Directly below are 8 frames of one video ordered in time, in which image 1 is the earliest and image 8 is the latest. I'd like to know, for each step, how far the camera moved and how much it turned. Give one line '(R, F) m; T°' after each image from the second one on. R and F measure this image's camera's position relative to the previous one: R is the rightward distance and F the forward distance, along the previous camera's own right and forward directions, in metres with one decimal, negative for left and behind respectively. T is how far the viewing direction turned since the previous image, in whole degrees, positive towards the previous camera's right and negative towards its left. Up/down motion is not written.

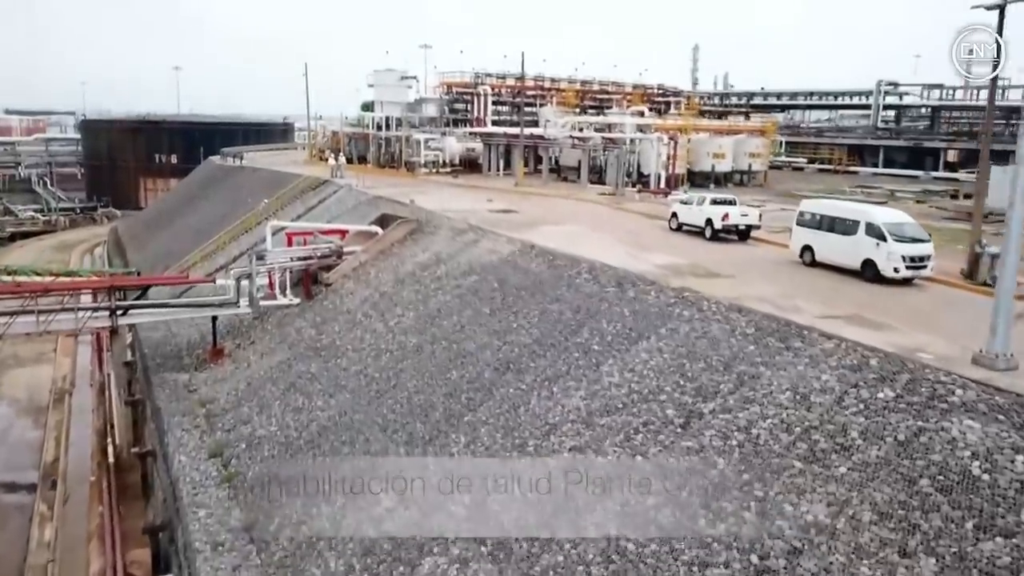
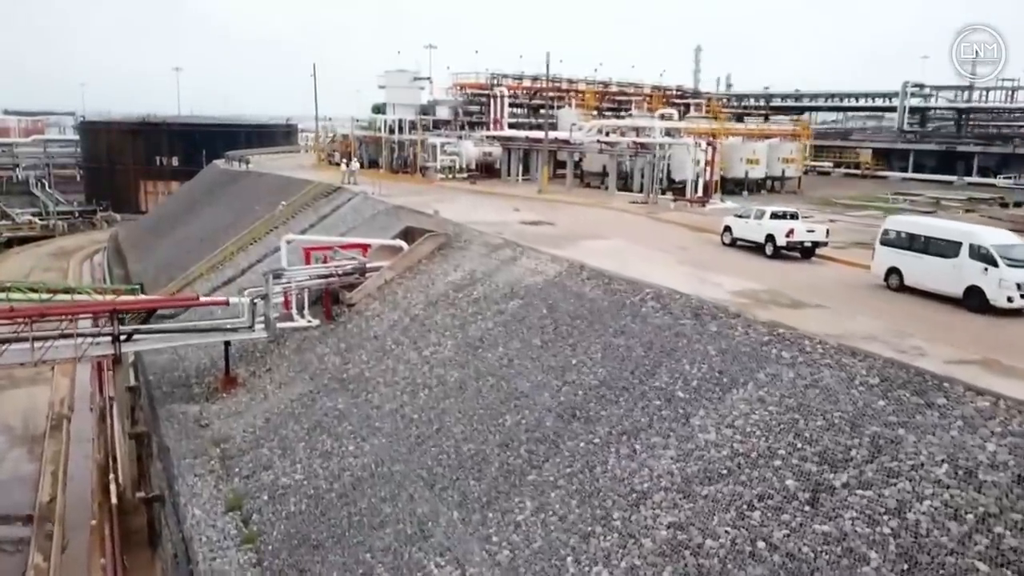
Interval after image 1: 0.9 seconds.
(-0.7, +1.7) m; 0°
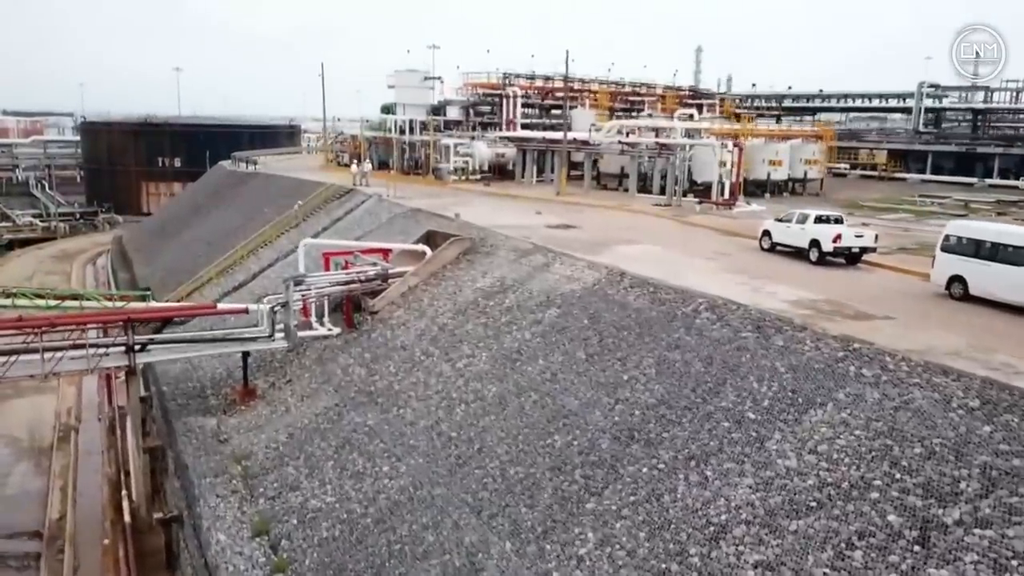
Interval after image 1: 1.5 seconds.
(-0.5, +0.8) m; 0°
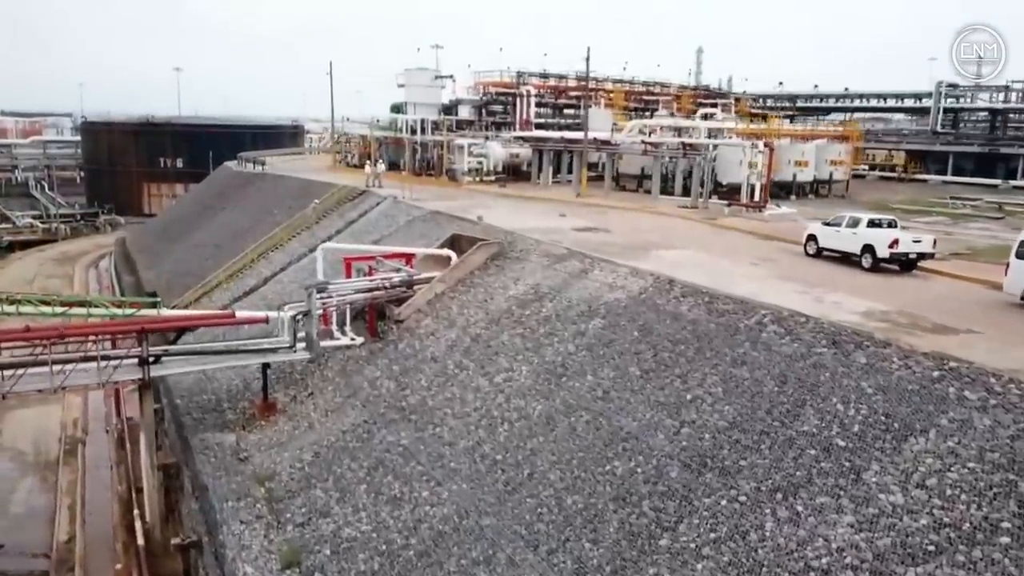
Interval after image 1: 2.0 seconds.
(-0.5, +0.9) m; 0°
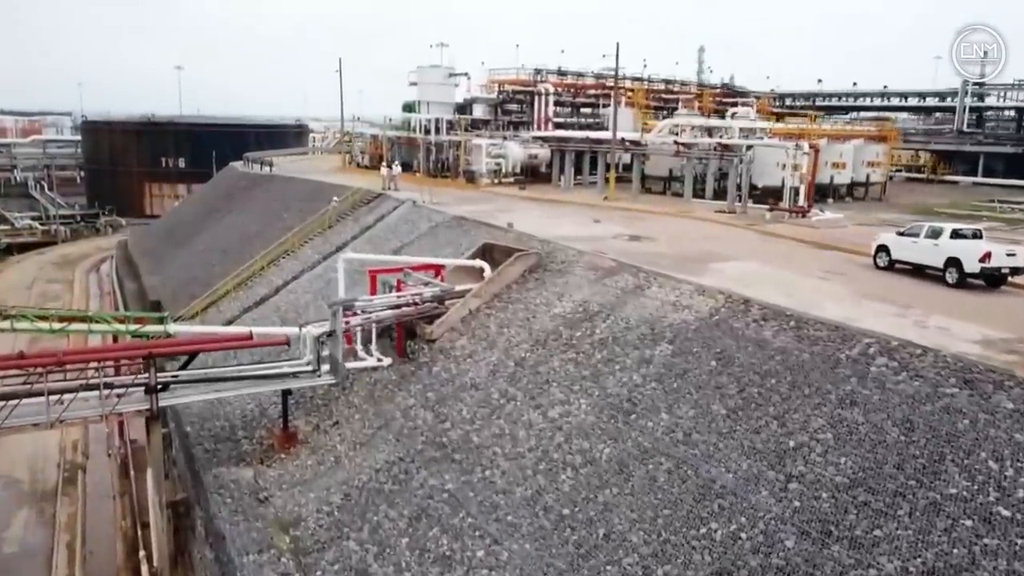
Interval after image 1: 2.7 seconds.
(-0.6, +1.5) m; 0°
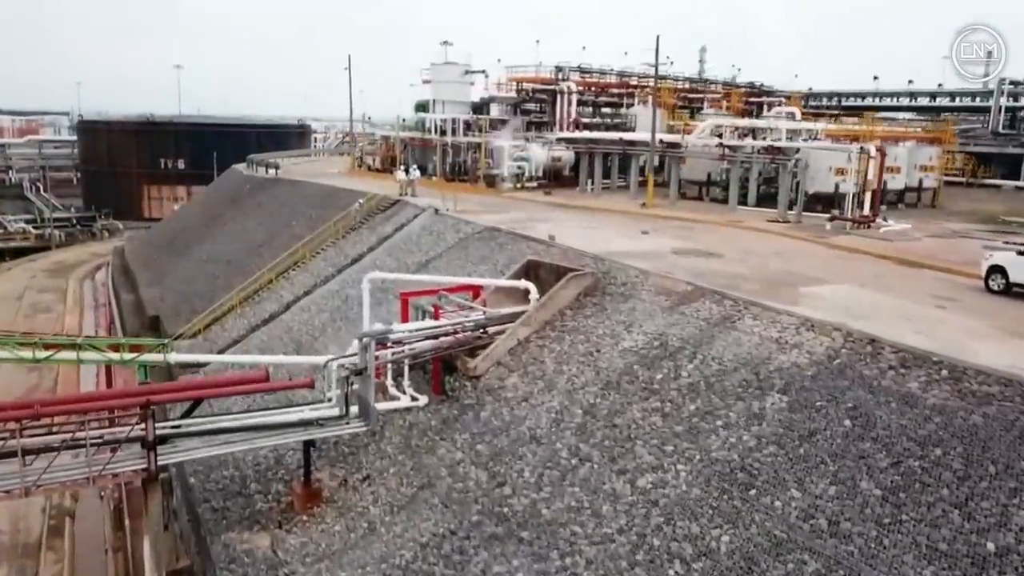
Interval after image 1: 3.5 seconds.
(-0.7, +2.2) m; 0°
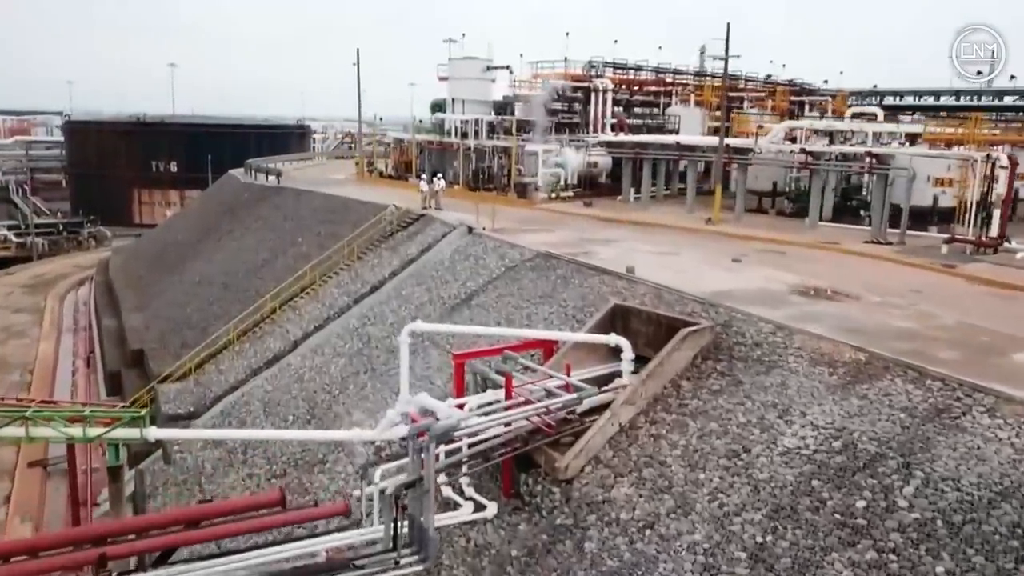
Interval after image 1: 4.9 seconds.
(-1.0, +3.6) m; 0°
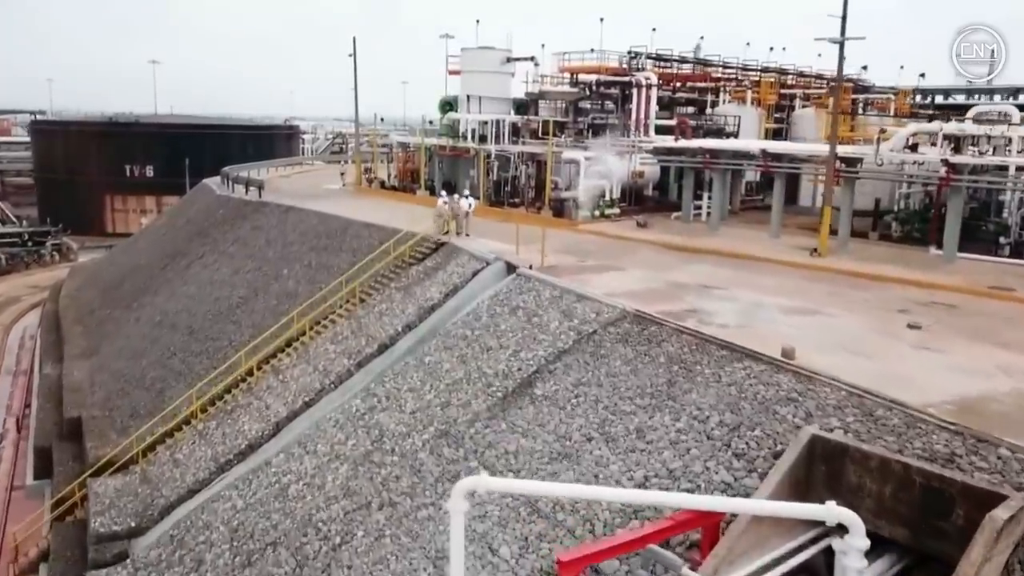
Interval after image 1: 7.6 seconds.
(-0.9, +5.0) m; +1°
